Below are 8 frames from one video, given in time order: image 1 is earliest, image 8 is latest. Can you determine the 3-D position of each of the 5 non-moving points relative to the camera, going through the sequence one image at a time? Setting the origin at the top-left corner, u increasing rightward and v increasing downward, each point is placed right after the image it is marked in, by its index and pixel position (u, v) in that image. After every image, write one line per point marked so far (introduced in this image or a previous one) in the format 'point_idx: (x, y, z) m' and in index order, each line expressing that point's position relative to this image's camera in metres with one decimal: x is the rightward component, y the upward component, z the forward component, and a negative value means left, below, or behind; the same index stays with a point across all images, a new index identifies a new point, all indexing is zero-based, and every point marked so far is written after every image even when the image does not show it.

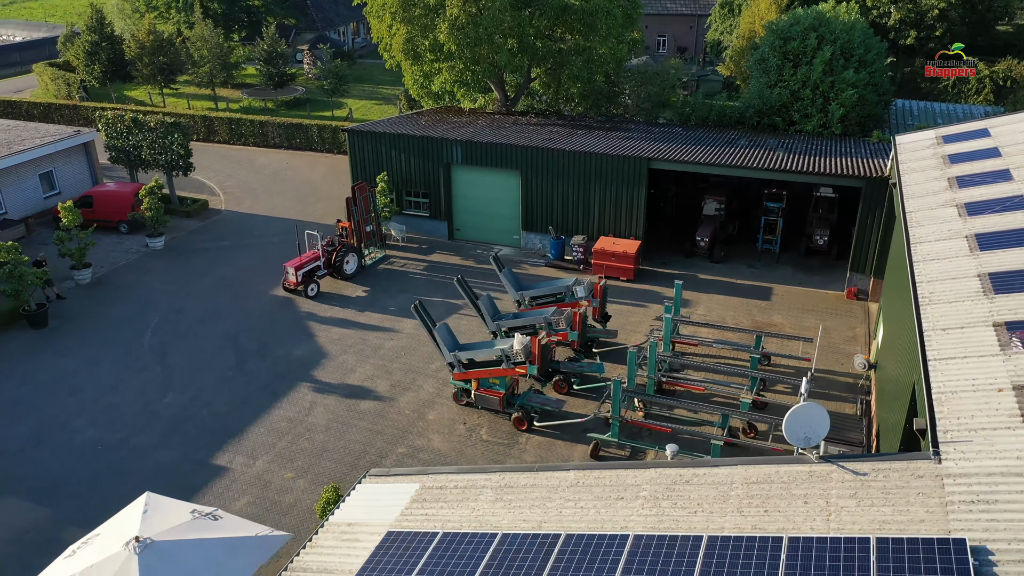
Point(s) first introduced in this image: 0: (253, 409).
0: (-6.0, -2.8, +19.0) m
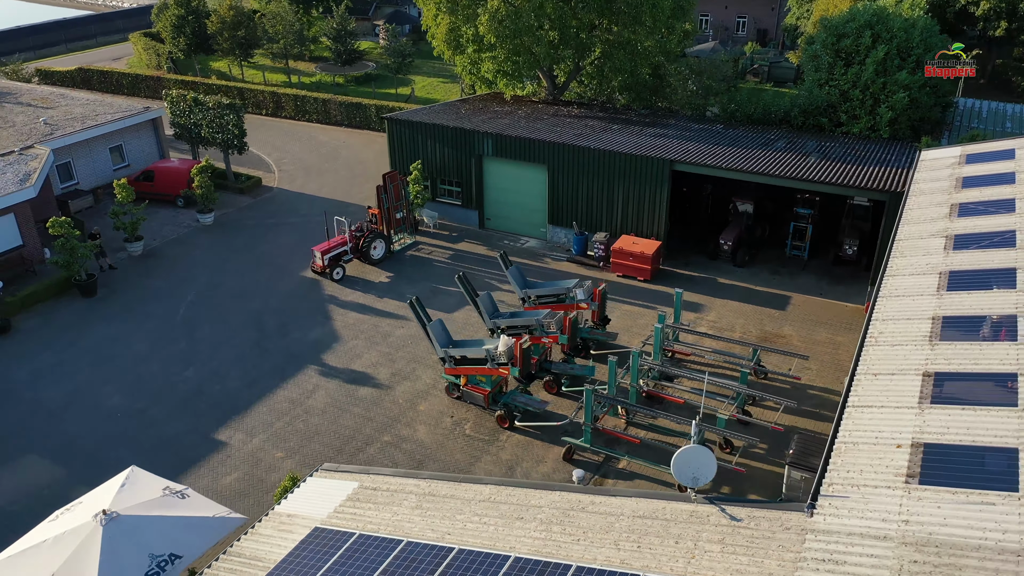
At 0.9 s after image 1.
0: (-6.2, -2.5, +20.4) m
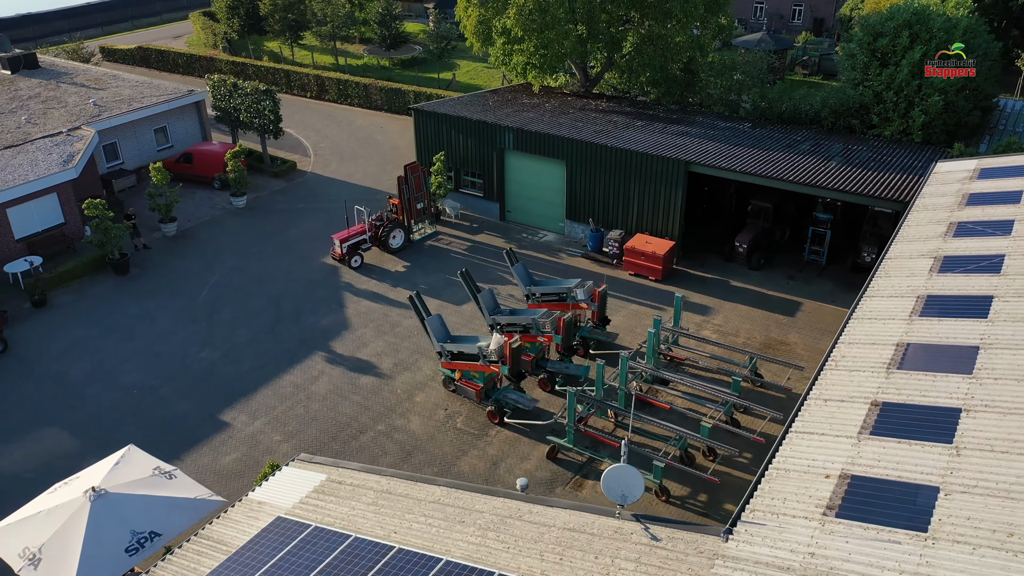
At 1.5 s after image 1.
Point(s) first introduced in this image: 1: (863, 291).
0: (-6.3, -2.2, +21.4) m
1: (+6.5, -0.1, +15.3) m
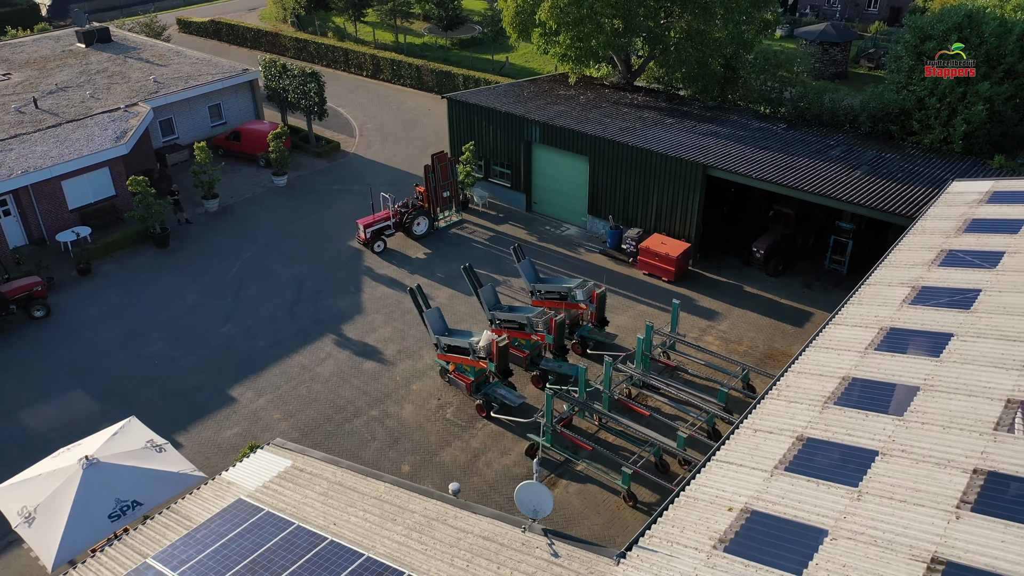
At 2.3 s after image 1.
0: (-6.3, -1.7, +22.6) m
1: (+5.9, -0.5, +15.3) m
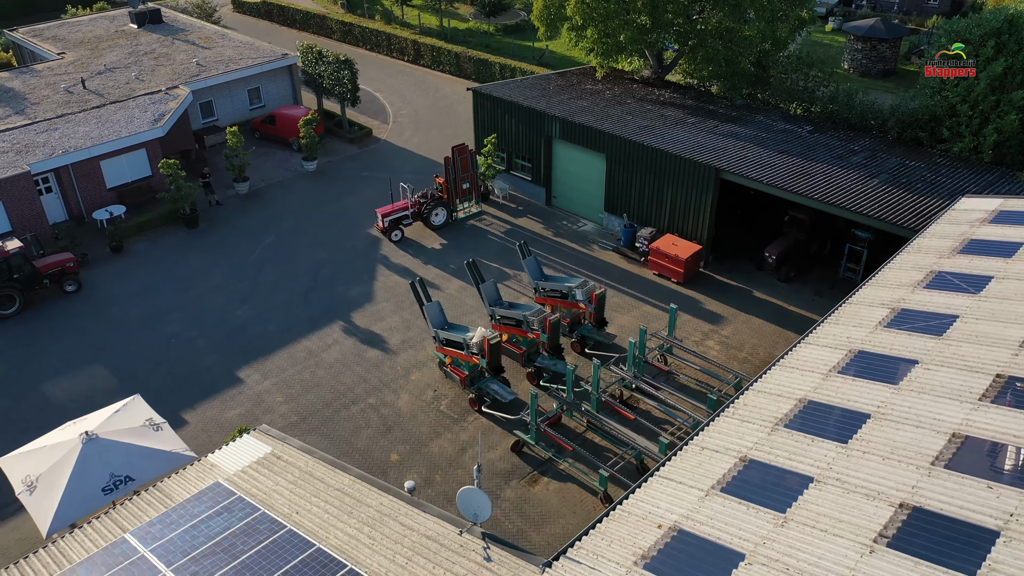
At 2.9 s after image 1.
0: (-6.3, -1.3, +23.5) m
1: (+5.5, -0.9, +15.3) m
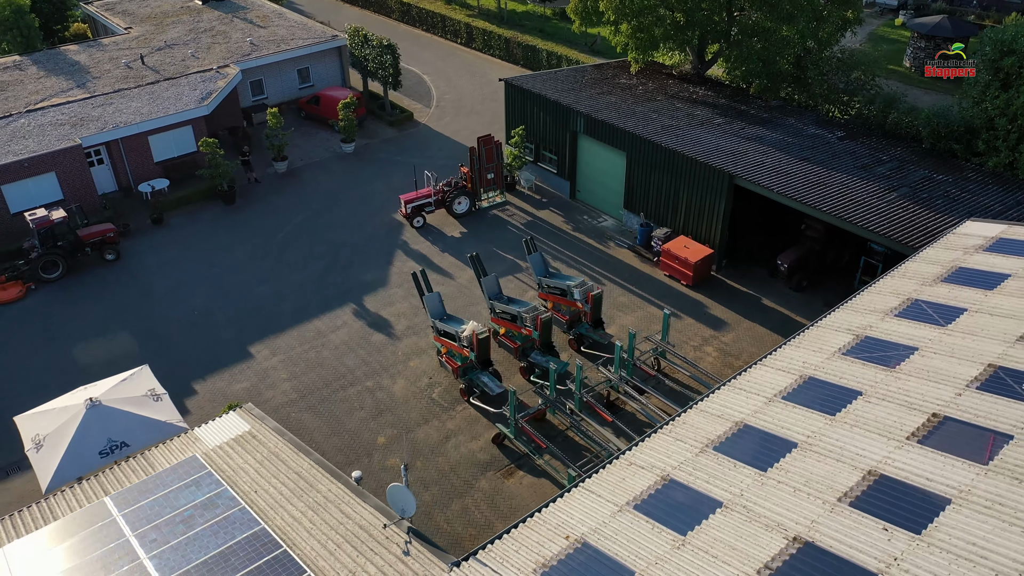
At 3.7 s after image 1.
0: (-6.2, -0.8, +24.6) m
1: (+4.7, -1.3, +15.4) m
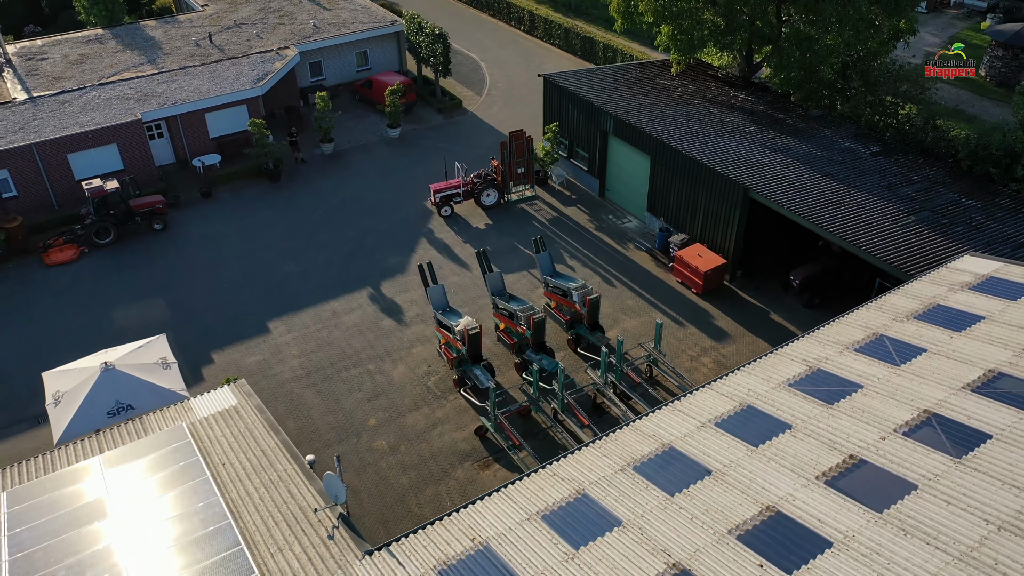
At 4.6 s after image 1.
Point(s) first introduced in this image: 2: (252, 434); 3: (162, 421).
0: (-5.9, -0.2, +26.0) m
1: (+3.9, -1.8, +15.7) m
2: (-5.2, -2.9, +16.7) m
3: (-7.6, -2.9, +17.8) m
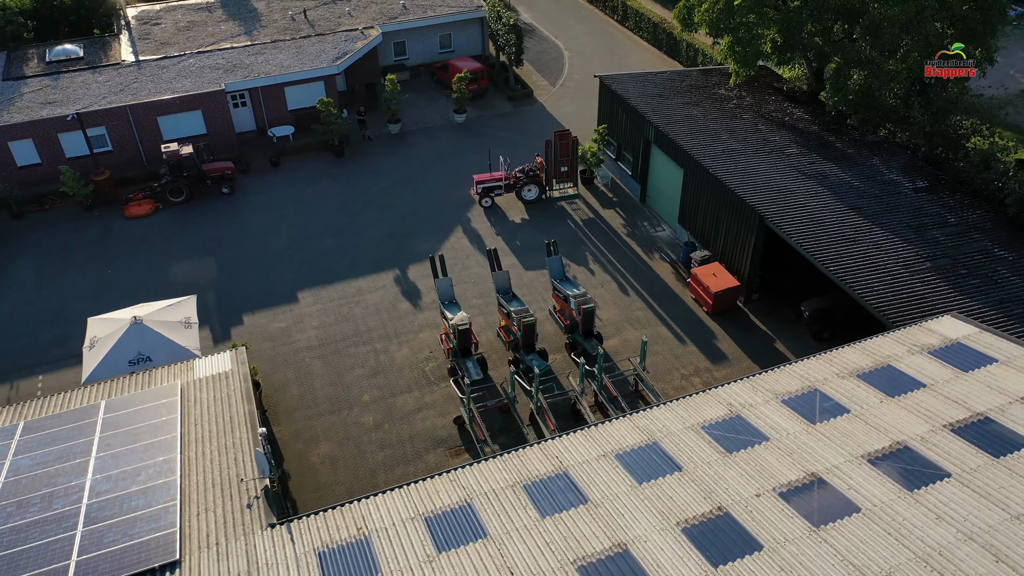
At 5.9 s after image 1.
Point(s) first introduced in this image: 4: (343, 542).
0: (-5.3, +0.5, +27.9) m
1: (+2.6, -2.5, +16.4) m
2: (-6.4, -2.5, +18.8) m
3: (-8.5, -2.2, +20.3) m
4: (-2.8, -4.2, +13.7) m
